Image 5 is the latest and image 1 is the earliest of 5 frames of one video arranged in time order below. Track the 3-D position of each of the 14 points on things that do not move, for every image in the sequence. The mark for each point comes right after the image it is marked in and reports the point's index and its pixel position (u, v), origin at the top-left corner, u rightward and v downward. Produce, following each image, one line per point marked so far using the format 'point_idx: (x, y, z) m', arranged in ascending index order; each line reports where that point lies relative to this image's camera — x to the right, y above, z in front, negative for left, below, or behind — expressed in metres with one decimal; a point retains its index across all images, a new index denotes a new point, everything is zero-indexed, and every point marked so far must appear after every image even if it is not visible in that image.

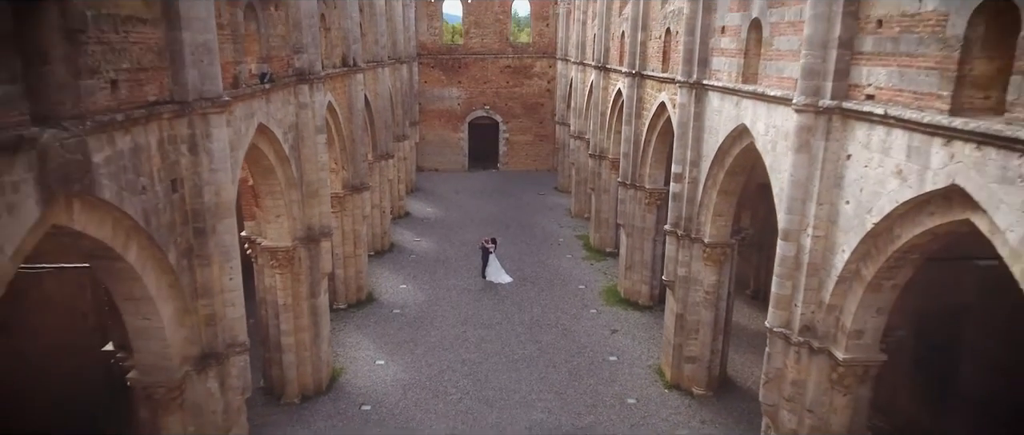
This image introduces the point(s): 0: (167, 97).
0: (-2.2, +0.8, +6.0) m
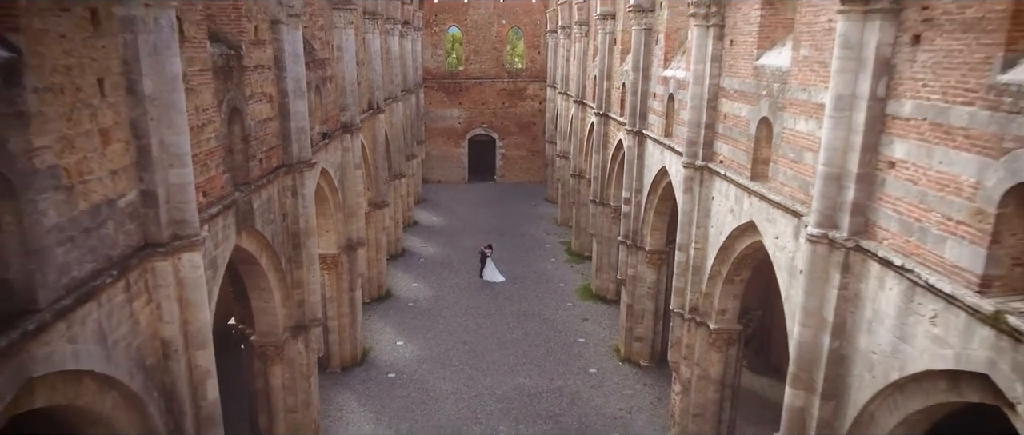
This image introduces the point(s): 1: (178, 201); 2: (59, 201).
0: (-2.4, +0.6, +9.5) m
1: (-2.1, +0.1, +5.9) m
2: (-2.2, +0.1, +4.6) m
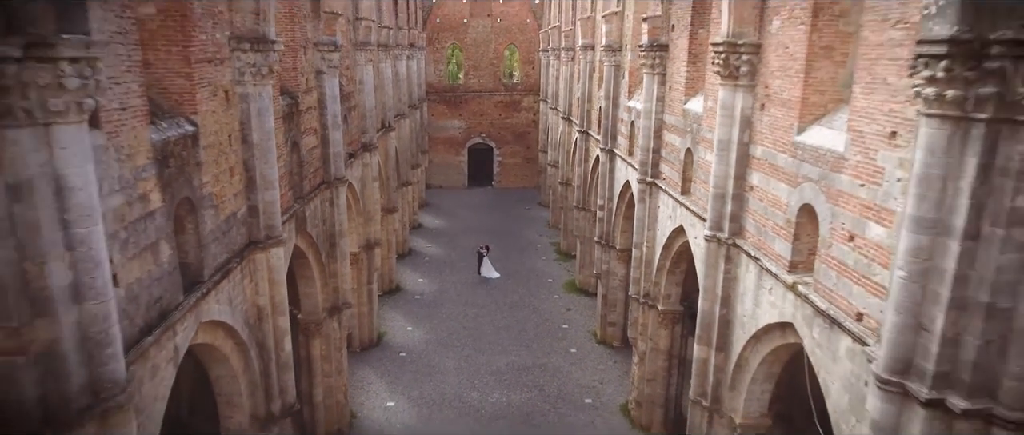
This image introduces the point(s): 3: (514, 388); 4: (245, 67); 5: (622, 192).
0: (-2.5, +0.5, +12.3) m
1: (-2.2, 0.0, +8.6) m
2: (-2.3, 0.0, +7.4) m
3: (0.0, -2.8, +15.6) m
4: (-2.3, +1.3, +8.0) m
5: (+1.9, +0.4, +16.2) m
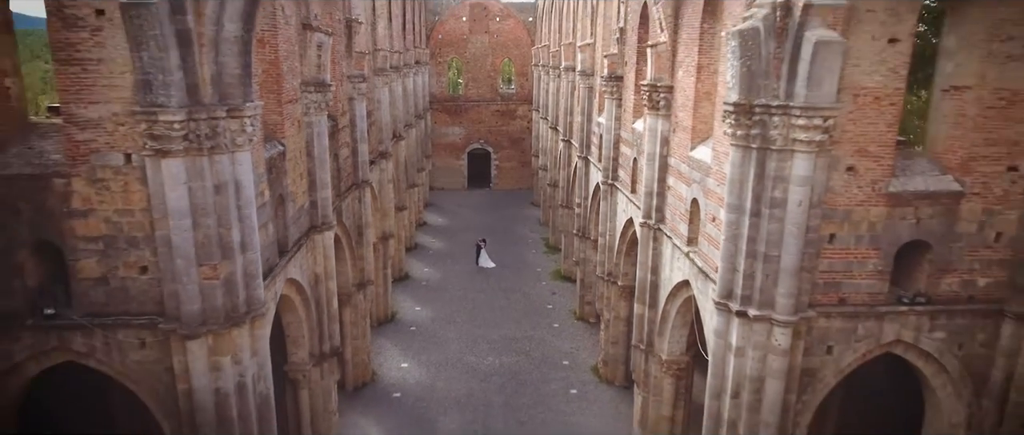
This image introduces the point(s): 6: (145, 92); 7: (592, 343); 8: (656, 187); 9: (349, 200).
0: (-2.7, +0.6, +15.7) m
1: (-2.4, +0.2, +12.0) m
2: (-2.5, +0.1, +10.8) m
3: (-0.1, -2.7, +19.0) m
4: (-2.5, +1.4, +11.4) m
5: (+1.7, +0.5, +19.6) m
6: (-2.7, +0.9, +7.0) m
7: (+1.7, -2.6, +19.7) m
8: (+1.9, +0.4, +12.2) m
9: (-2.6, +0.3, +15.2) m
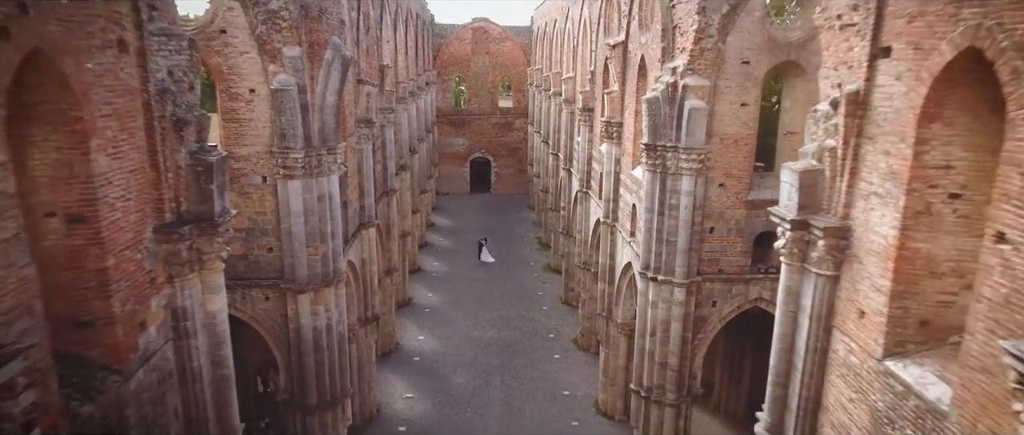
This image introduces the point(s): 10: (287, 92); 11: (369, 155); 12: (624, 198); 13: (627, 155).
0: (-2.8, +0.6, +20.2) m
1: (-2.5, +0.1, +16.5) m
2: (-2.6, +0.1, +15.3) m
3: (-0.2, -2.8, +23.5) m
4: (-2.6, +1.4, +15.9) m
5: (+1.6, +0.5, +24.1) m
6: (-2.8, +0.9, +11.5) m
7: (+1.6, -2.6, +24.1) m
8: (+1.8, +0.4, +16.6) m
9: (-2.7, +0.3, +19.7) m
10: (-2.7, +1.5, +11.2) m
11: (-2.5, +1.1, +16.4) m
12: (+1.9, +0.3, +15.7) m
13: (+1.9, +1.0, +15.6) m
